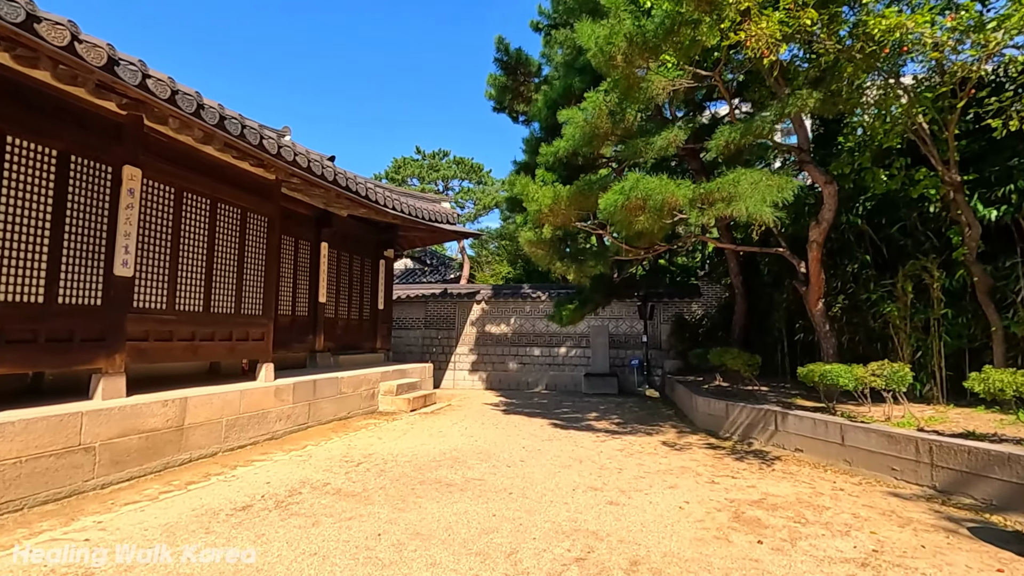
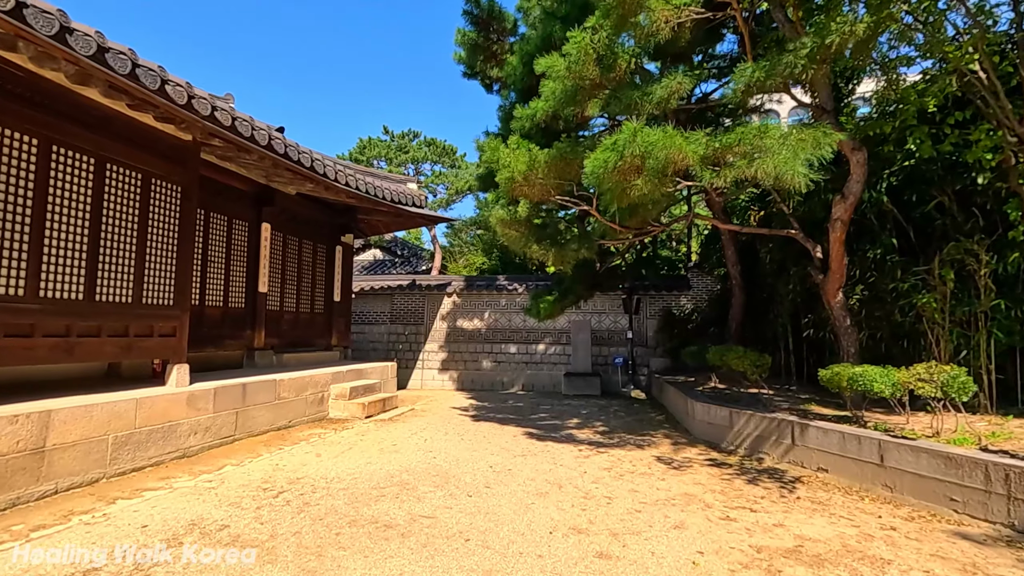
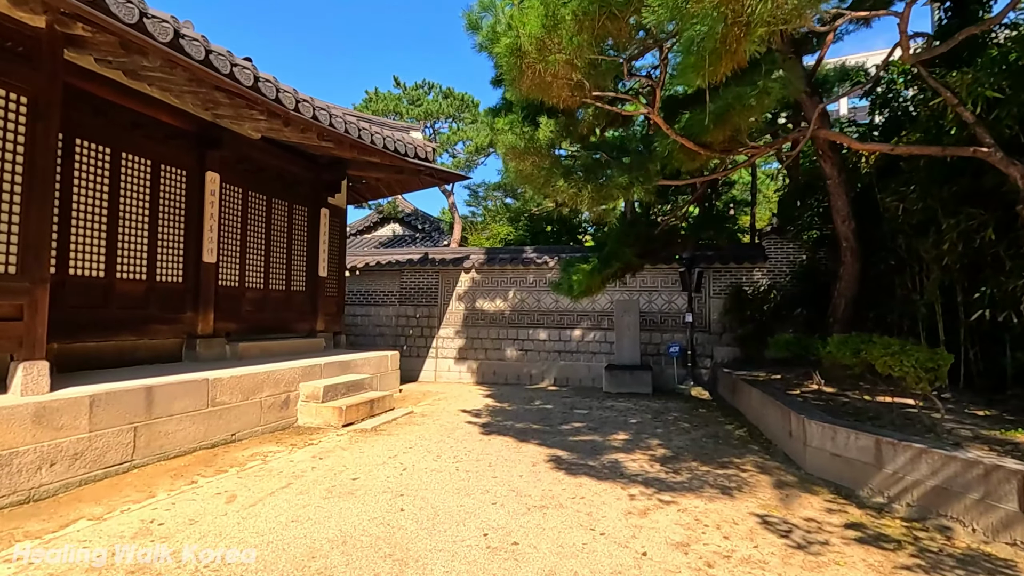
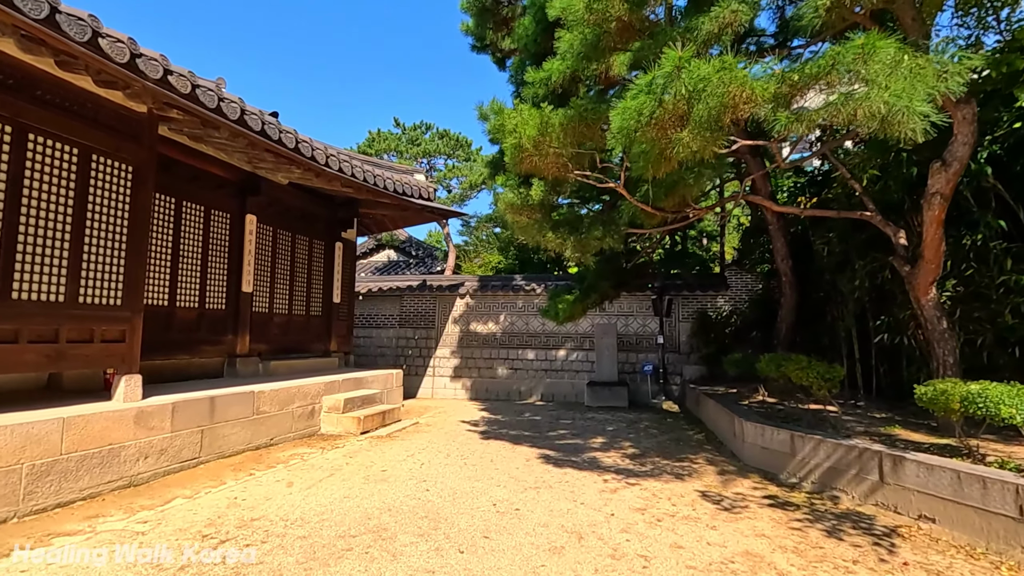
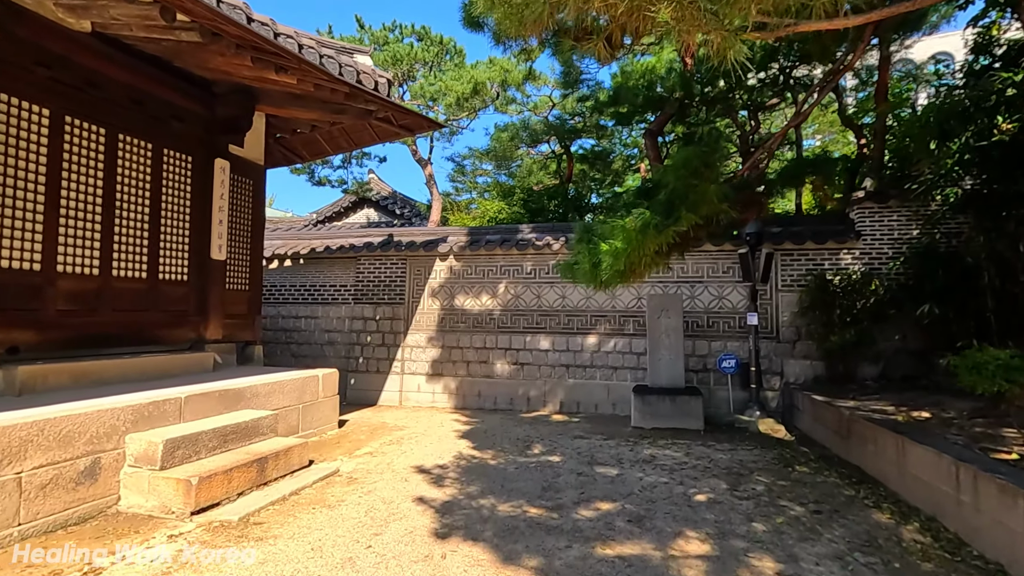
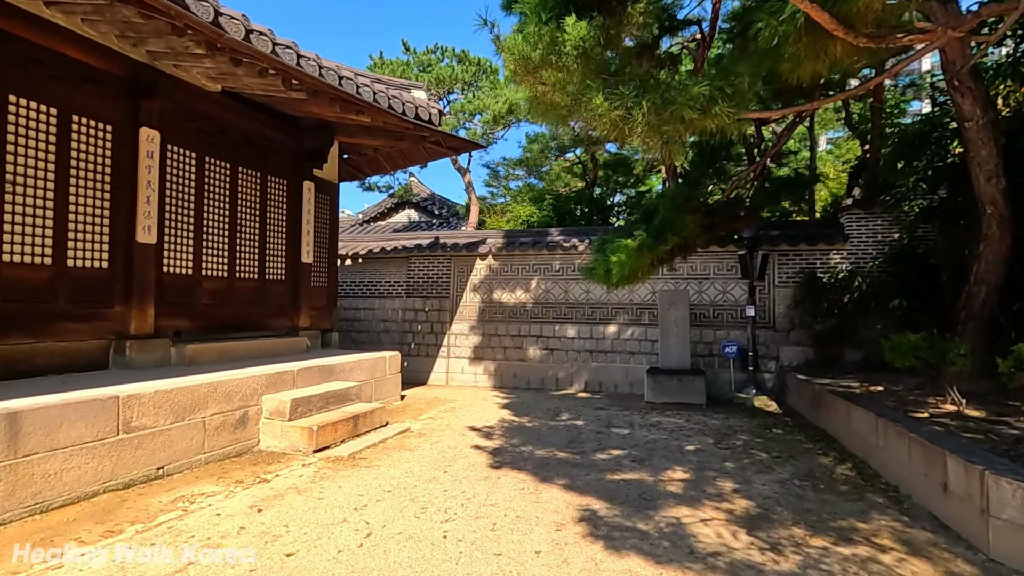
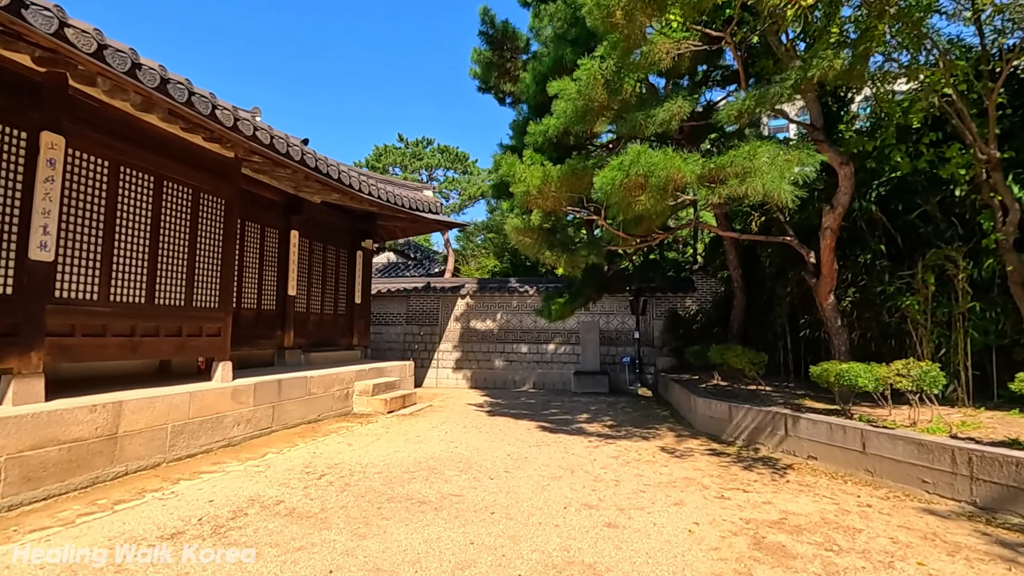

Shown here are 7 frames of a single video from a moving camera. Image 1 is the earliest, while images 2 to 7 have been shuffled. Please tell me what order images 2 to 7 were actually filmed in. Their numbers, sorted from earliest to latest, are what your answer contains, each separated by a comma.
7, 2, 4, 3, 6, 5
